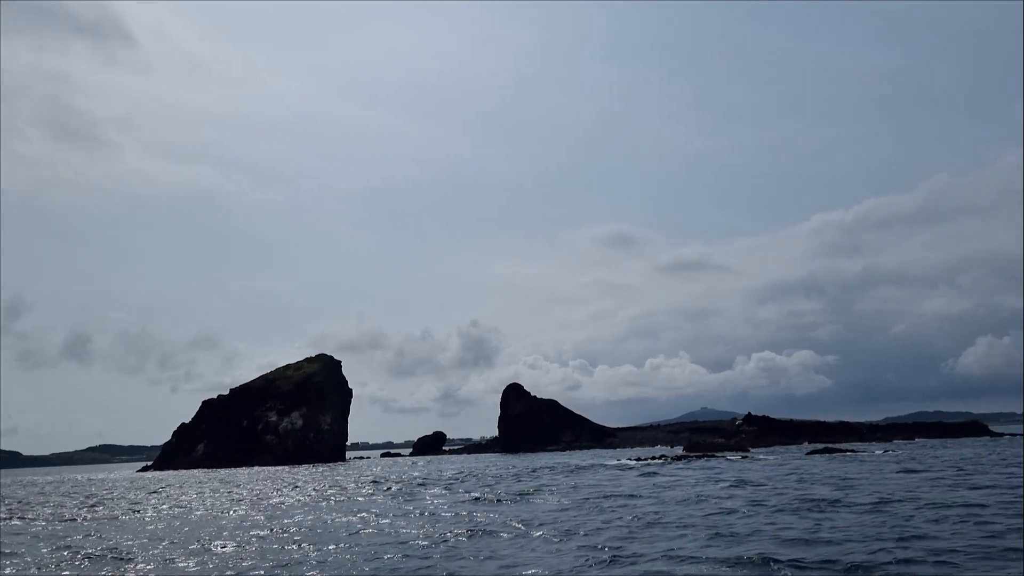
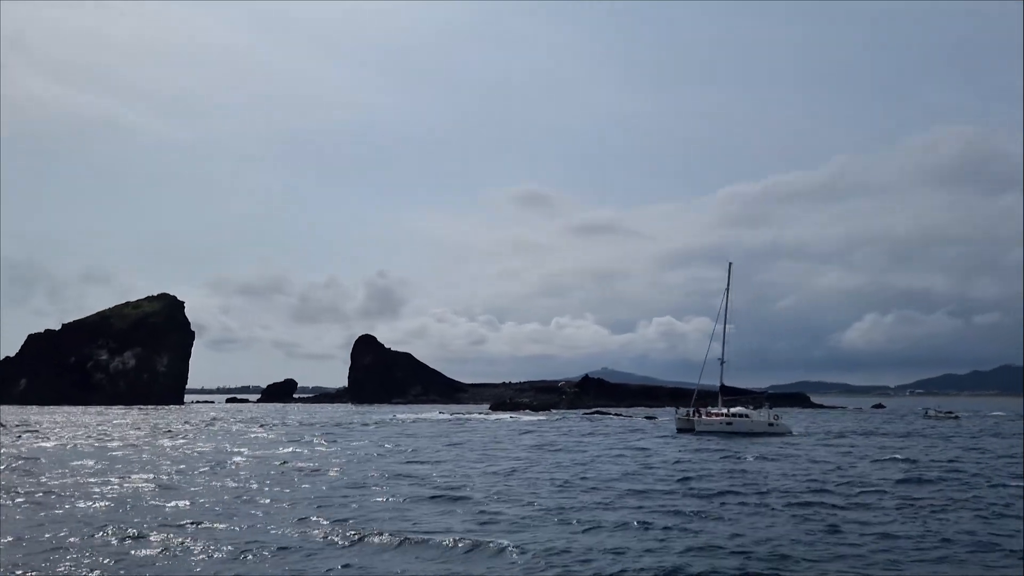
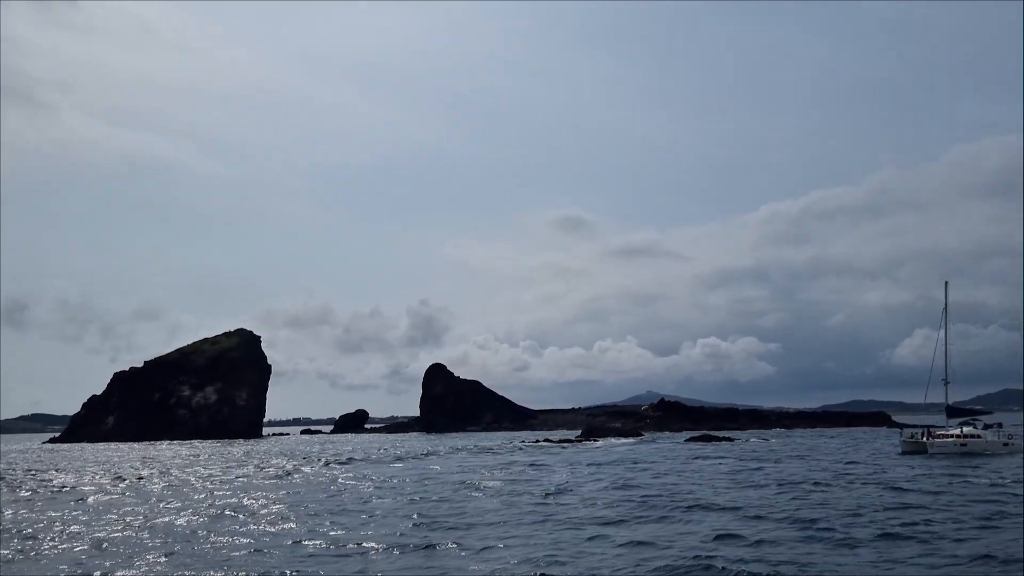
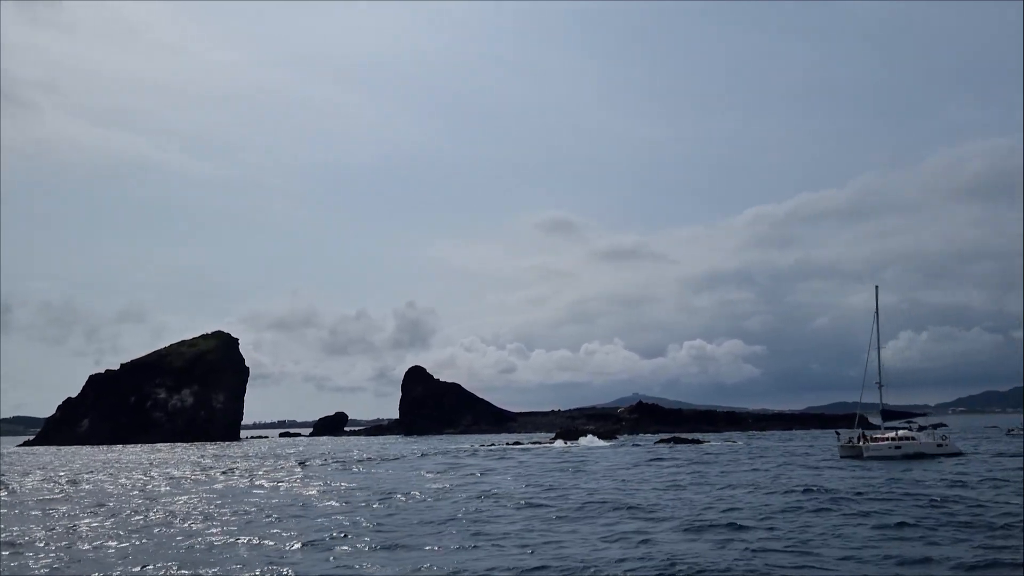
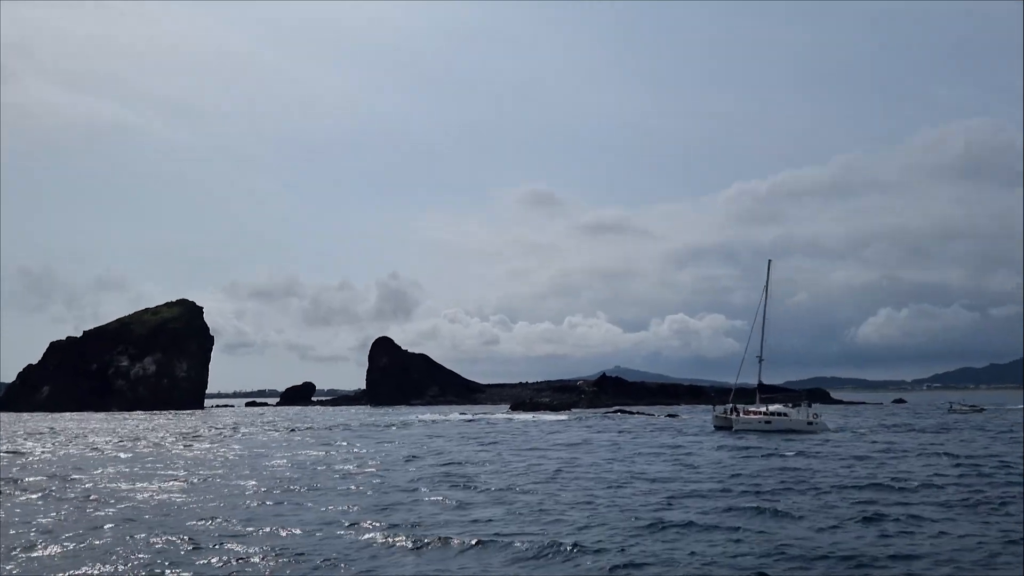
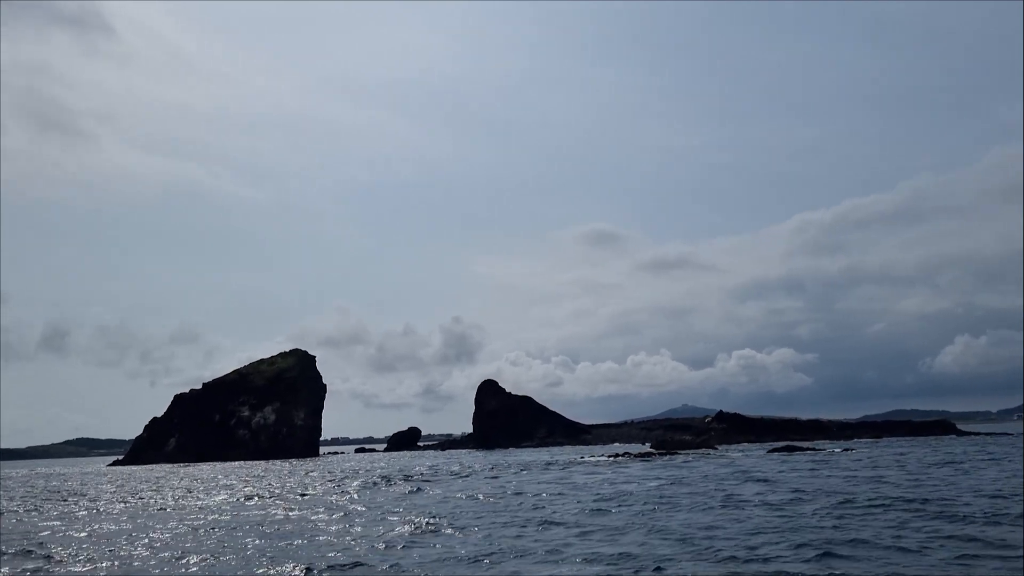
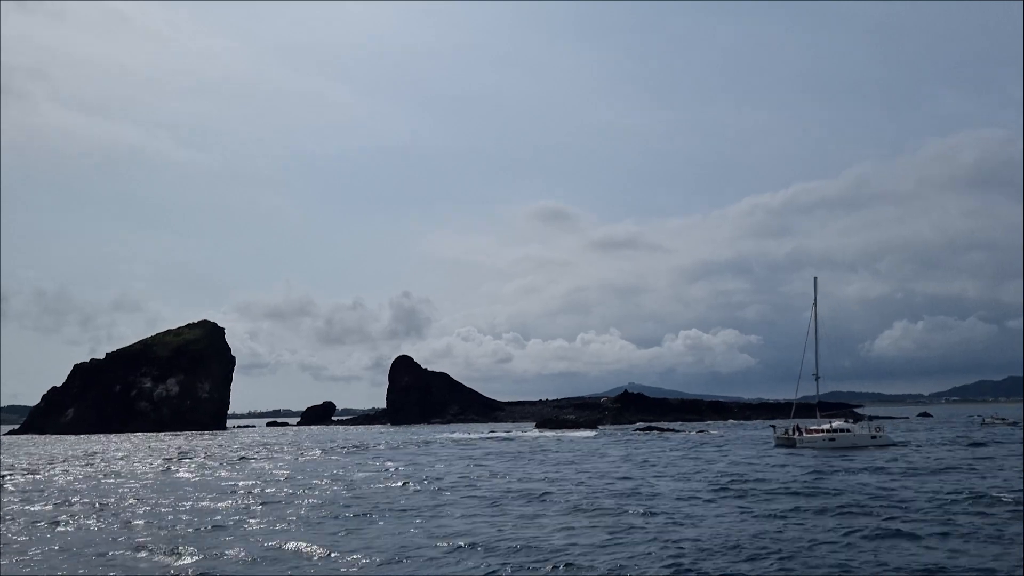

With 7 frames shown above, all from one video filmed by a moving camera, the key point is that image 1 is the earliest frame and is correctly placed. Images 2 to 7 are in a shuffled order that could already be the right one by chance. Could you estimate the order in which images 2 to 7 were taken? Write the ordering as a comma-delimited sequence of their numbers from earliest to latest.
6, 3, 4, 7, 5, 2
